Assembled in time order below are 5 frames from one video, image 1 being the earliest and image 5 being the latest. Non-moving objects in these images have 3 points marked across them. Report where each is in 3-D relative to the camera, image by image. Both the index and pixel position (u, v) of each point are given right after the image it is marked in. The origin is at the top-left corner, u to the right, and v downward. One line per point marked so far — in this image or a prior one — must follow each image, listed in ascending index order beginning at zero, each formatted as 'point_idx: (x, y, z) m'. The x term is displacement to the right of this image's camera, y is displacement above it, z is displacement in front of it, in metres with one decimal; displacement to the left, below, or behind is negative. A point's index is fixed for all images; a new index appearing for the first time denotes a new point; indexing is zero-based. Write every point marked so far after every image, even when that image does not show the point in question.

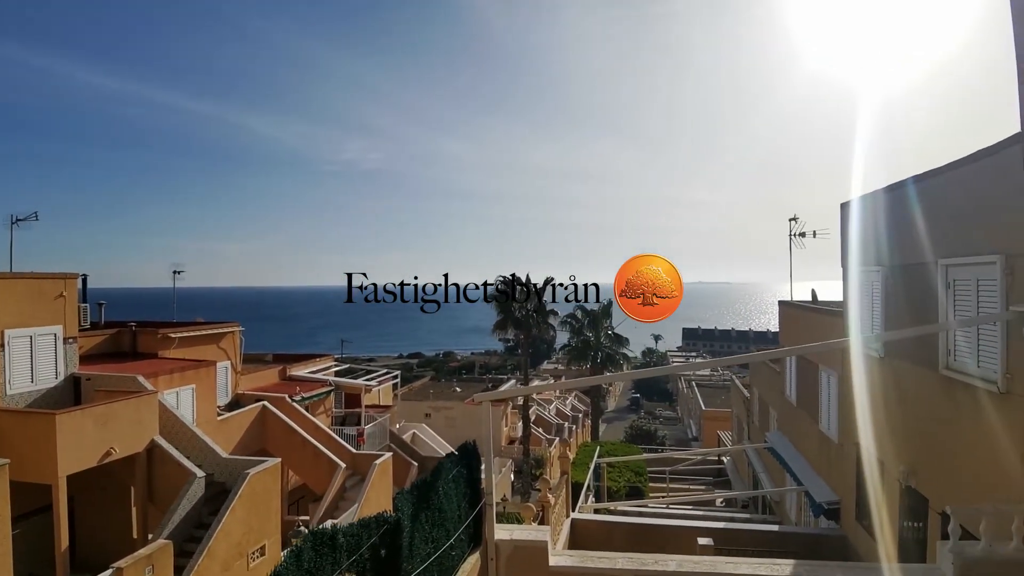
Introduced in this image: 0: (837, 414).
0: (+5.9, -2.3, +9.6) m
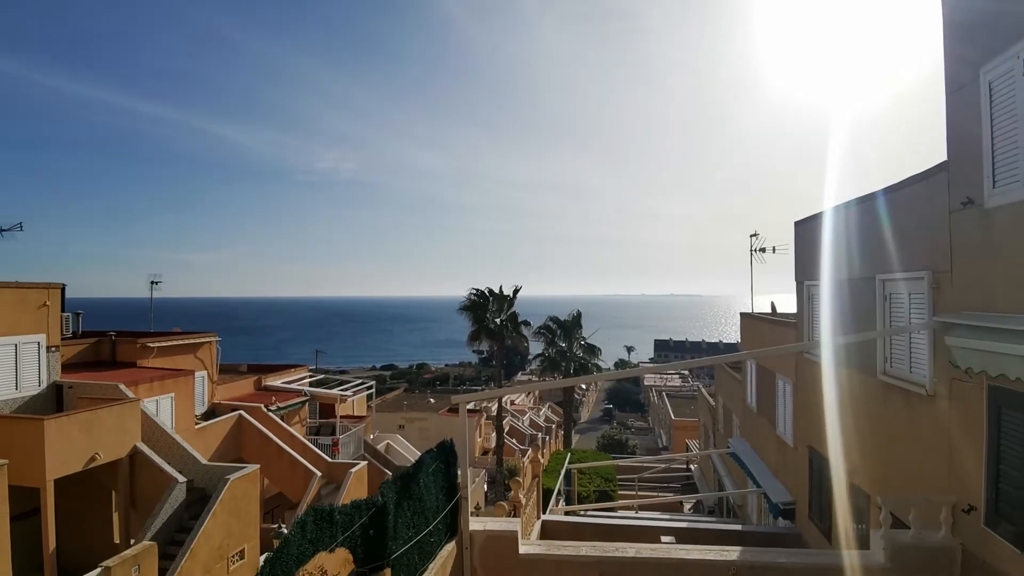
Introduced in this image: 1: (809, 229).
0: (+5.4, -2.5, +10.3) m
1: (+5.4, +1.1, +9.3) m
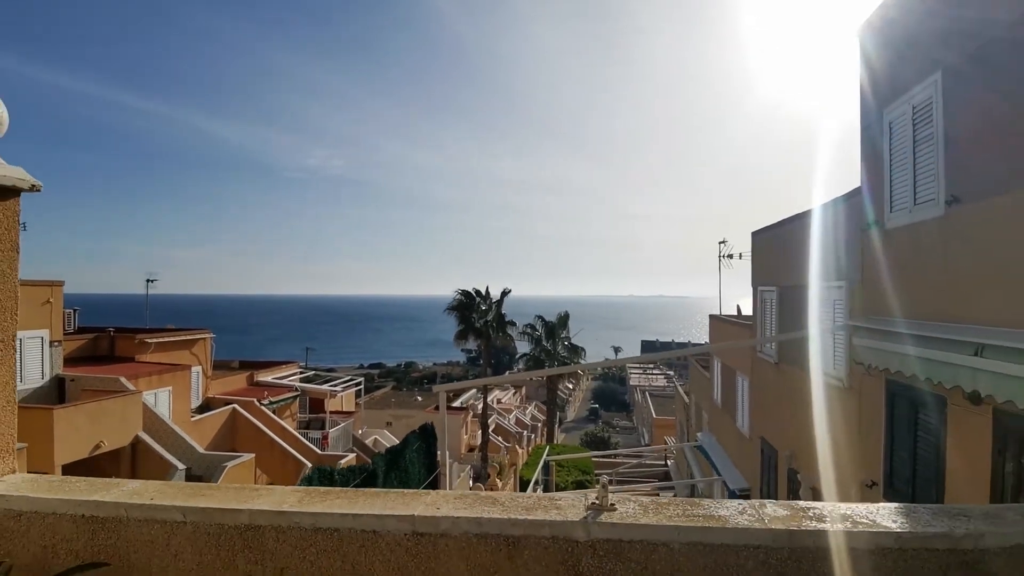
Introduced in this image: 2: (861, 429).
0: (+5.0, -2.6, +11.1) m
1: (+5.0, +1.0, +10.1) m
2: (+4.1, -1.7, +6.3) m
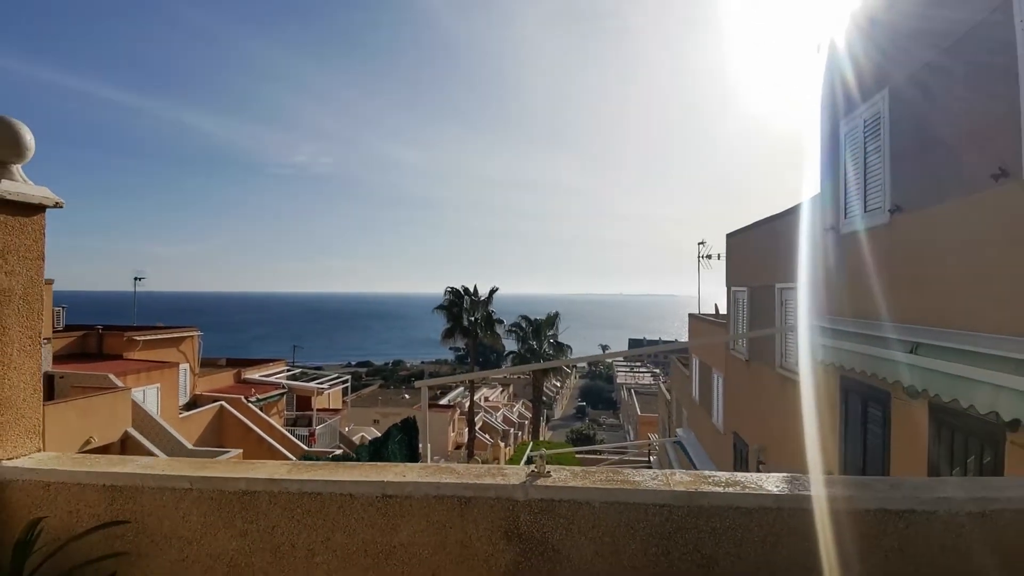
0: (+4.6, -2.6, +11.5) m
1: (+4.6, +1.0, +10.6) m
2: (+3.9, -1.7, +6.7) m
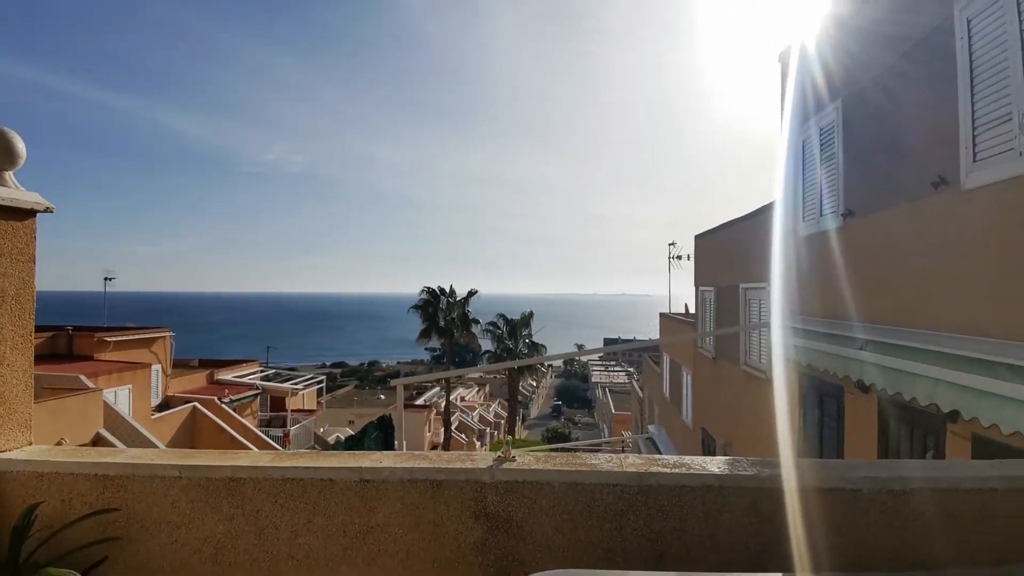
0: (+4.0, -2.6, +11.9) m
1: (+4.1, +1.0, +10.9) m
2: (+3.5, -1.7, +7.1) m
